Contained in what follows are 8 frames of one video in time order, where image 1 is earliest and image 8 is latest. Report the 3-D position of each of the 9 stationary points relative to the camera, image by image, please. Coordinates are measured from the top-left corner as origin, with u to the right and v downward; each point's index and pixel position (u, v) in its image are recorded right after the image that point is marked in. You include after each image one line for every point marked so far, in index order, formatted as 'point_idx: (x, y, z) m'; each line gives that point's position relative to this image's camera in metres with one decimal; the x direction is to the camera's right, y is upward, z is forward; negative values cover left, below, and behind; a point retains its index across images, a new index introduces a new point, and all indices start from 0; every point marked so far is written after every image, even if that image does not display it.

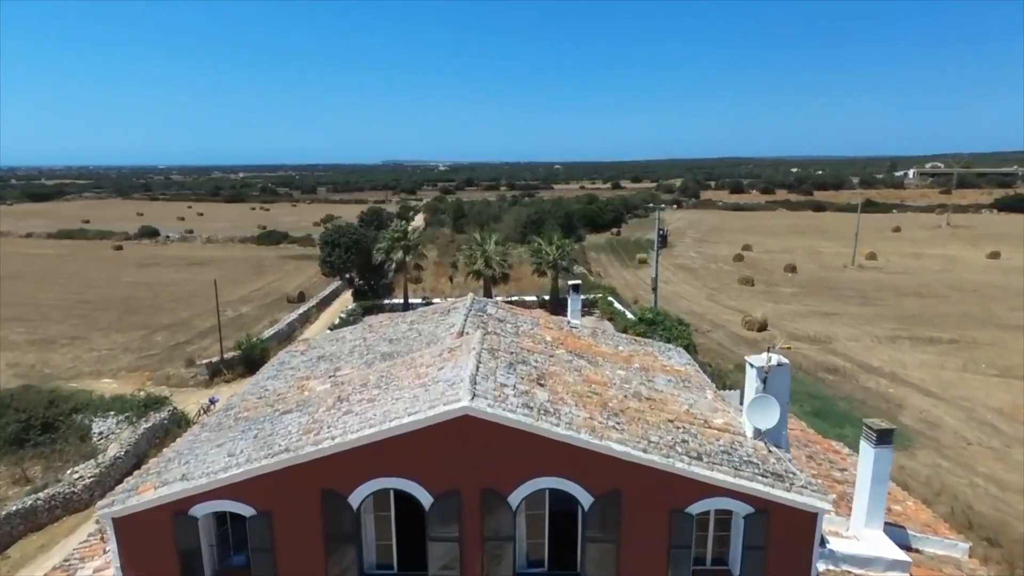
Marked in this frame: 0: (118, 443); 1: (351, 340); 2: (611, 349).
0: (-10.6, -4.2, +16.2) m
1: (-3.2, -1.0, +12.1) m
2: (+1.9, -1.2, +11.6) m
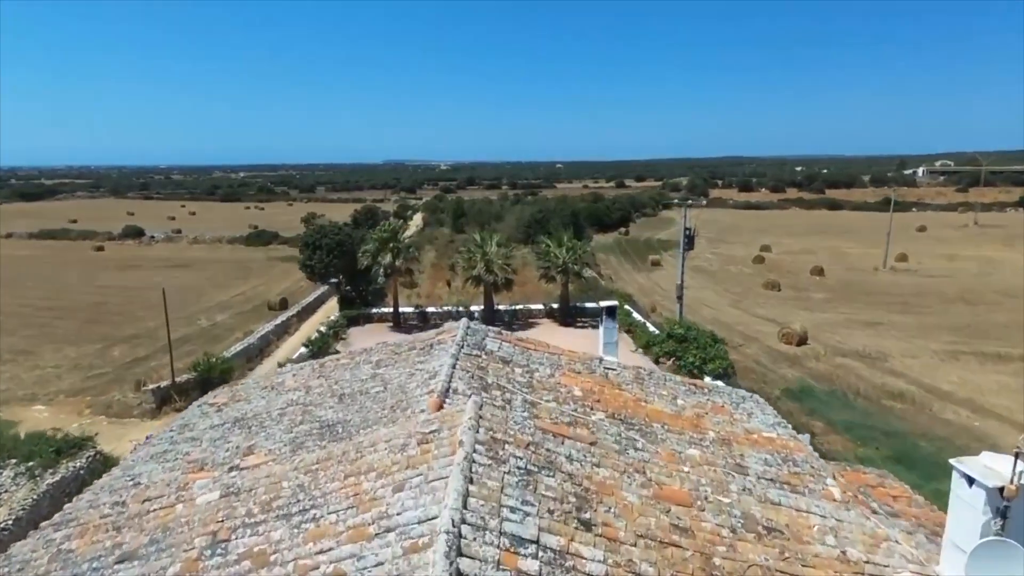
0: (-10.4, -4.5, +12.5) m
1: (-3.1, -1.4, +8.3) m
2: (+2.0, -1.5, +7.9) m
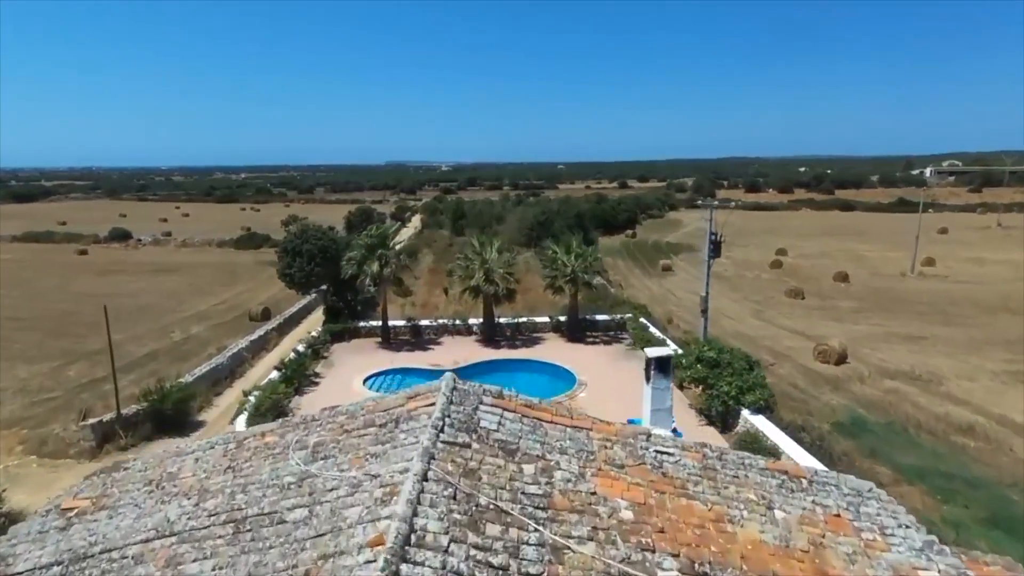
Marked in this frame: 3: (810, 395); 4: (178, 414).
0: (-10.3, -5.0, +9.6) m
1: (-3.0, -1.8, +5.4) m
2: (+2.1, -2.0, +5.0) m
3: (+9.8, -3.5, +19.9) m
4: (-9.9, -3.8, +17.9) m
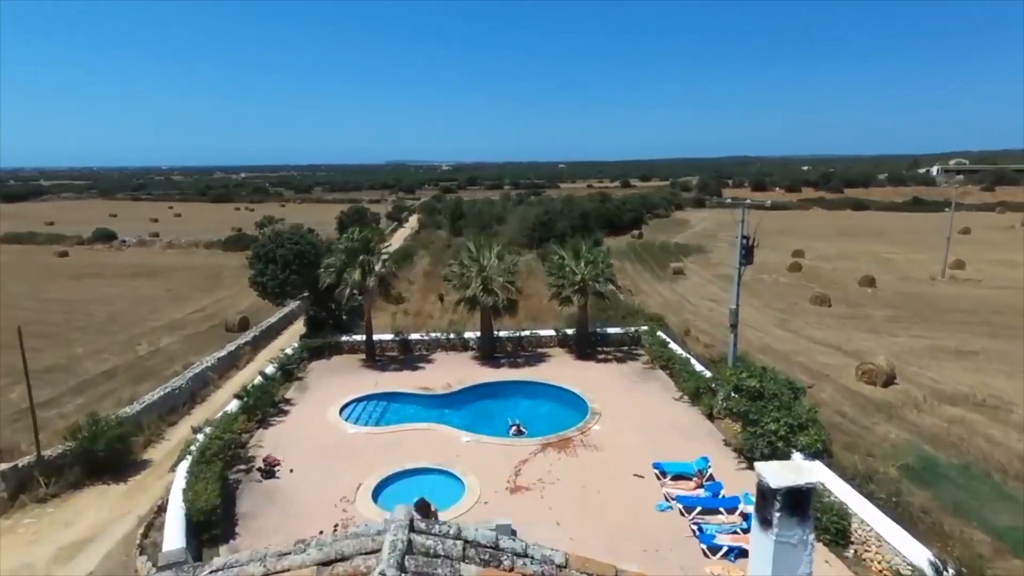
0: (-10.3, -5.4, +6.7) m
1: (-3.0, -2.2, +2.5) m
2: (+2.1, -2.4, +2.0) m
3: (+9.8, -3.9, +17.0) m
4: (-9.9, -4.2, +15.0) m
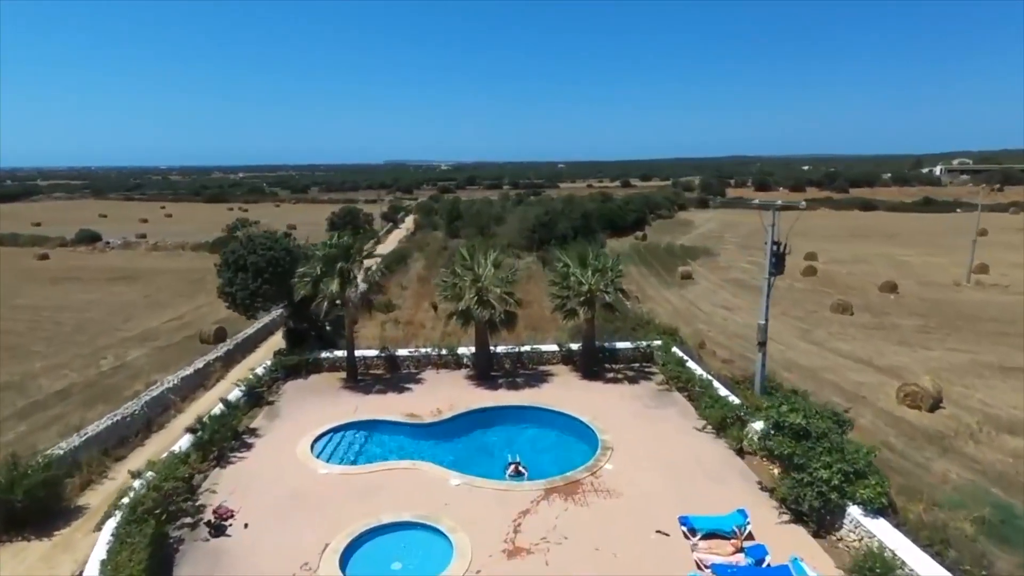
0: (-10.3, -5.8, +4.4) m
1: (-3.0, -2.6, +0.2) m
2: (+2.1, -2.7, -0.3) m
3: (+9.8, -4.3, +14.6) m
4: (-9.9, -4.5, +12.6) m
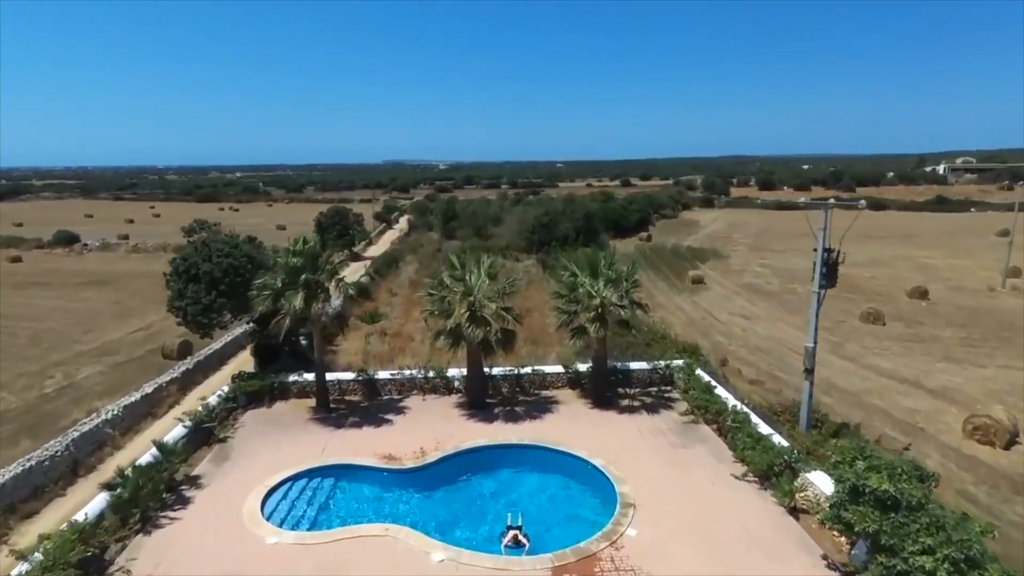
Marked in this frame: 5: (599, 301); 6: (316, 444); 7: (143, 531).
0: (-10.3, -6.1, +1.4) m
1: (-3.0, -3.0, -2.7) m
2: (+2.1, -3.1, -3.2) m
3: (+9.7, -4.6, +11.8) m
4: (-9.9, -4.9, +9.7) m
5: (+2.3, -0.4, +16.3) m
6: (-4.9, -3.9, +15.1) m
7: (-7.0, -4.6, +11.5) m
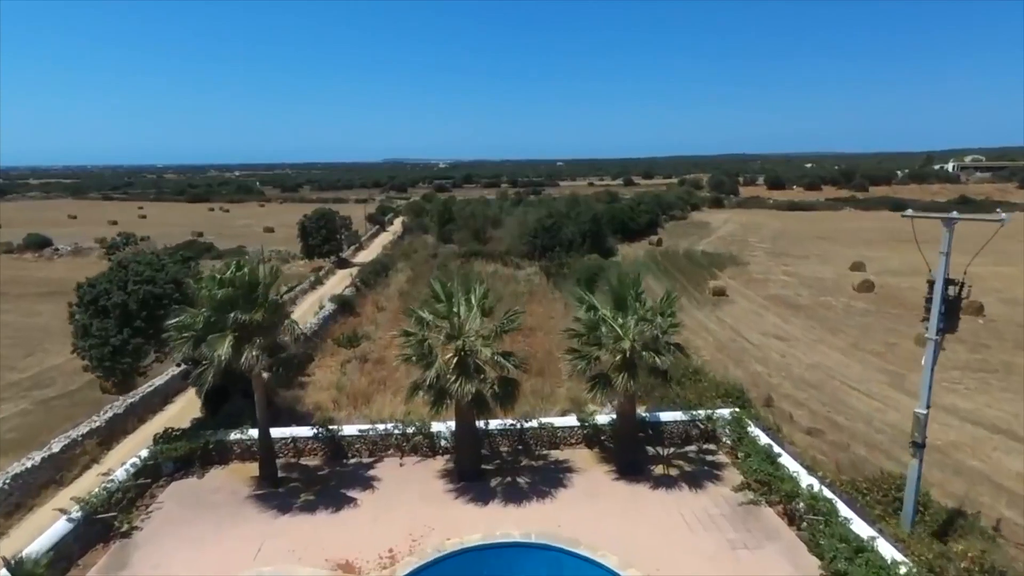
0: (-10.3, -7.0, -2.4) m
1: (-3.0, -3.8, -6.6) m
2: (+2.1, -4.0, -7.0) m
3: (+9.8, -5.4, +7.9) m
4: (-9.9, -5.7, +5.9) m
5: (+2.4, -1.2, +12.4) m
6: (-4.8, -4.6, +11.2) m
7: (-7.0, -5.4, +7.6) m
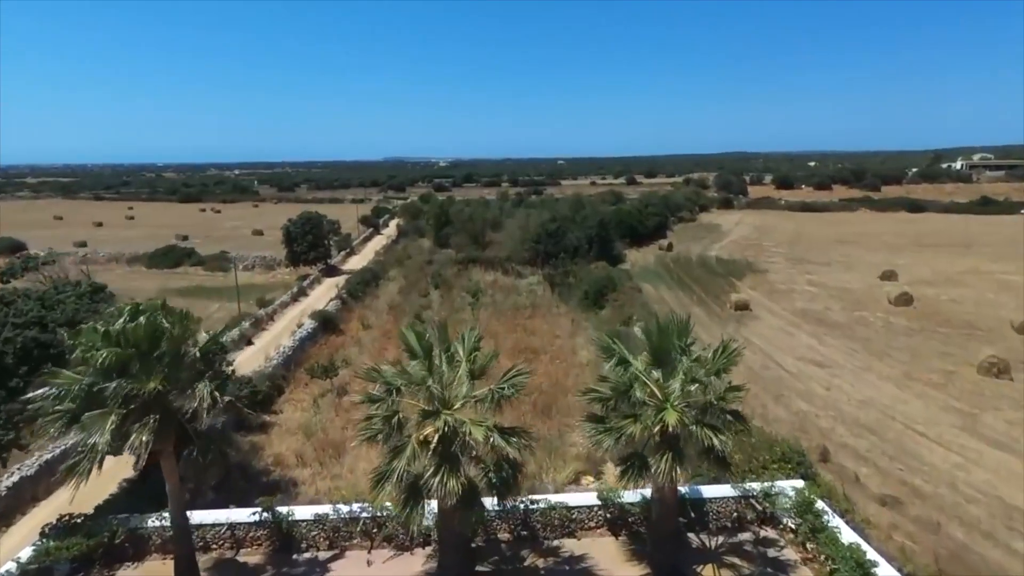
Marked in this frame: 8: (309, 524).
0: (-10.3, -7.8, -5.7) m
1: (-3.0, -4.6, -9.9) m
2: (+2.1, -4.8, -10.3) m
3: (+9.8, -6.2, +4.6) m
4: (-9.9, -6.5, +2.6) m
5: (+2.4, -1.9, +9.1) m
6: (-4.8, -5.4, +7.9) m
7: (-6.9, -6.2, +4.4) m
8: (-3.7, -4.3, +10.9) m
